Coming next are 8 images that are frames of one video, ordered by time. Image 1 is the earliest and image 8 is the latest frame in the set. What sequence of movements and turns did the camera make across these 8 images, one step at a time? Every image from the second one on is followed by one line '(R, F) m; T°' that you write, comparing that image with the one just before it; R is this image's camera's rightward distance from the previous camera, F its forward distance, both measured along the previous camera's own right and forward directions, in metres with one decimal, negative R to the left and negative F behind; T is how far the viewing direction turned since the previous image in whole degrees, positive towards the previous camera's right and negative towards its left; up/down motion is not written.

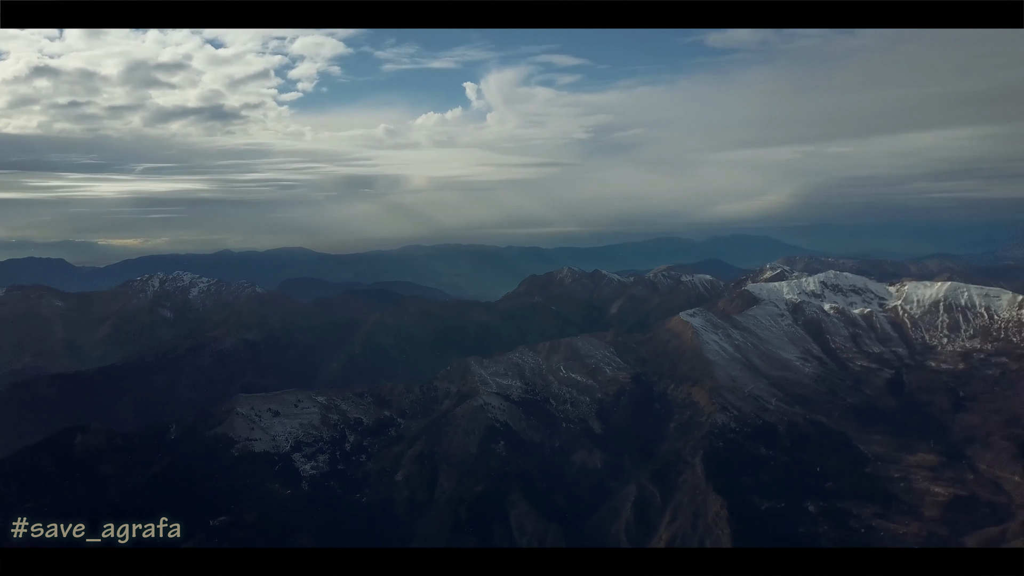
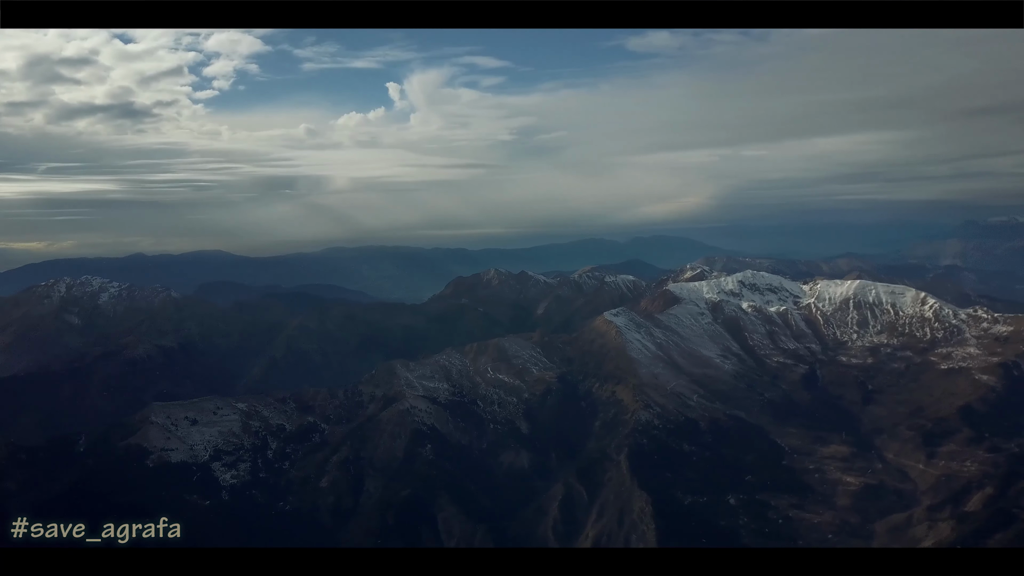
(+0.1, +0.1) m; +5°
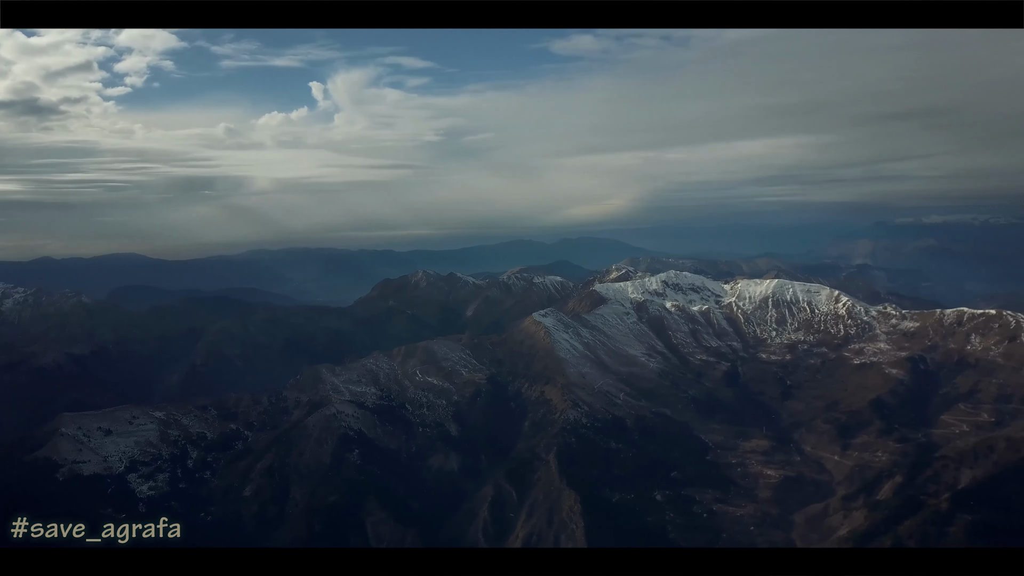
(+0.1, +0.1) m; +5°
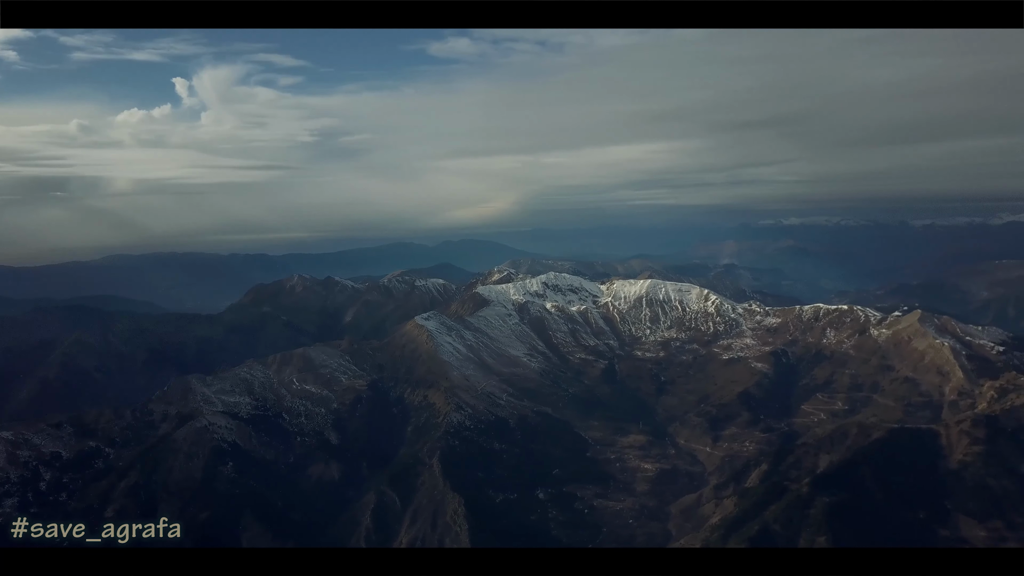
(+0.1, +0.3) m; +8°
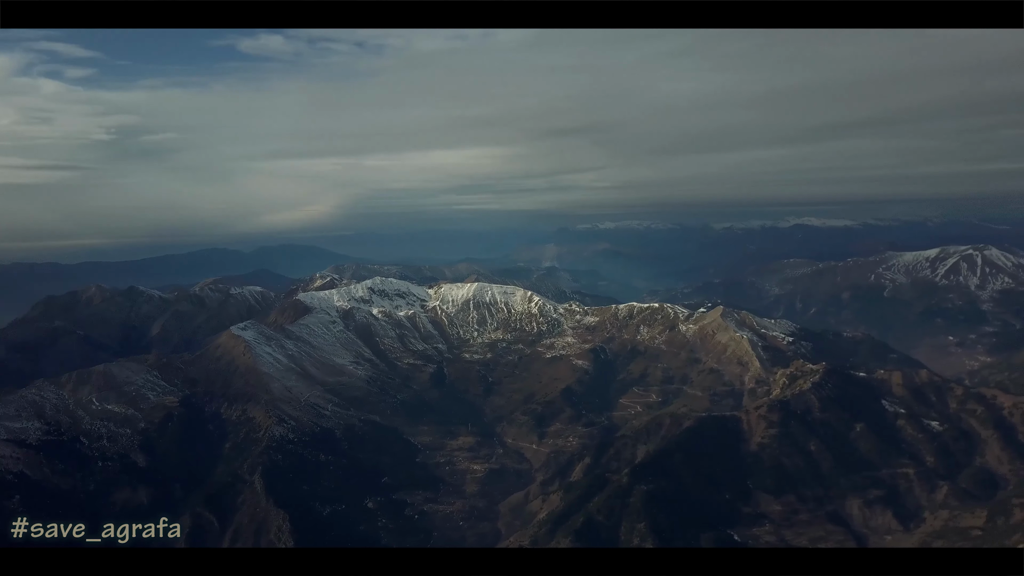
(+0.2, +0.6) m; +12°
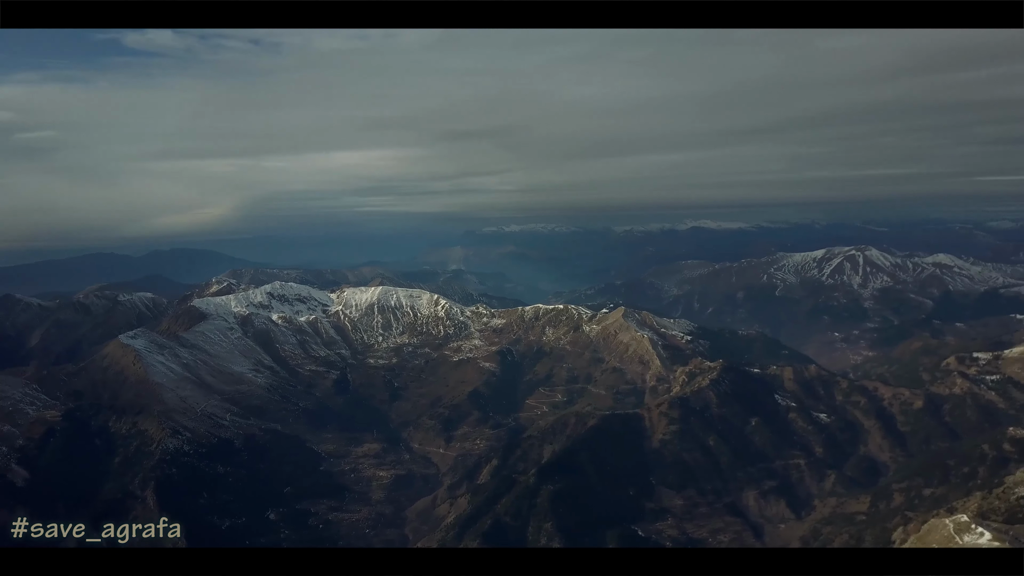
(+0.1, +0.4) m; +7°
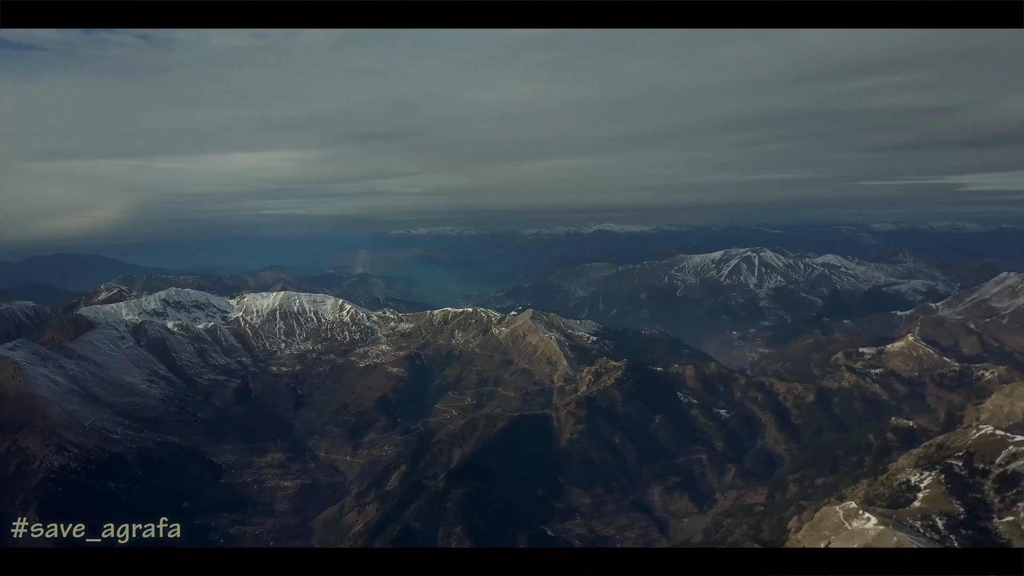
(+0.1, +0.3) m; +7°
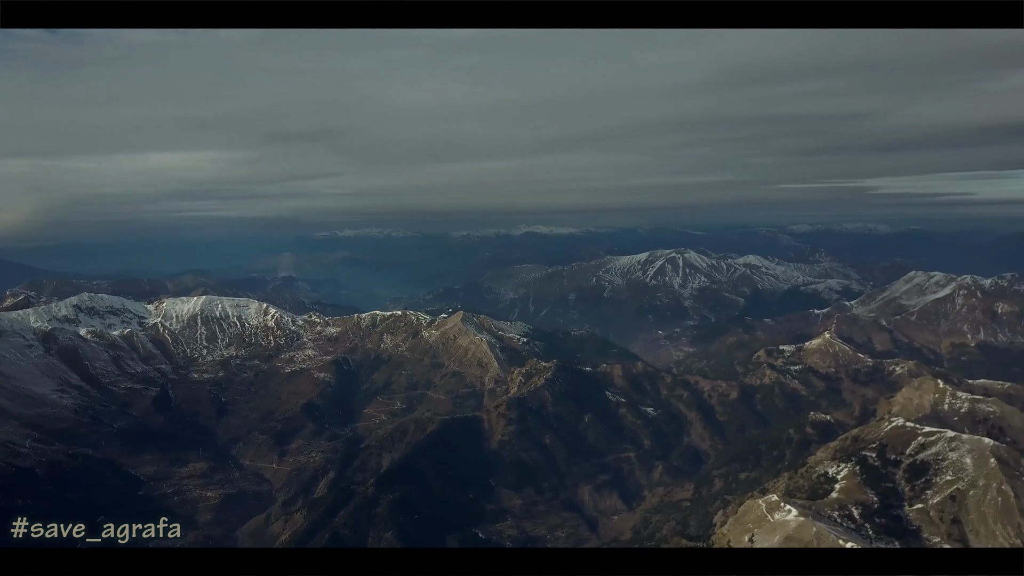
(+0.1, +0.2) m; +5°
